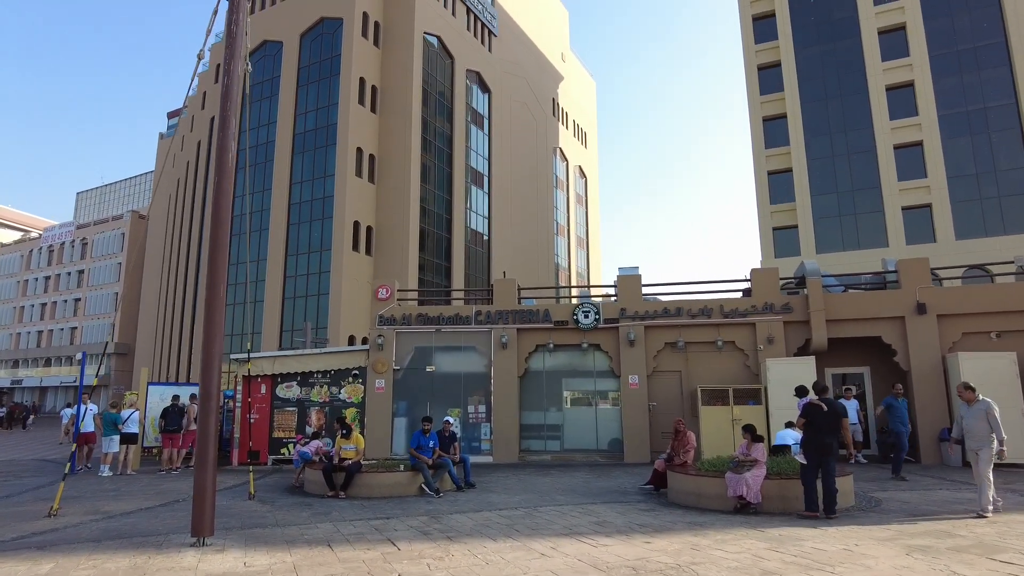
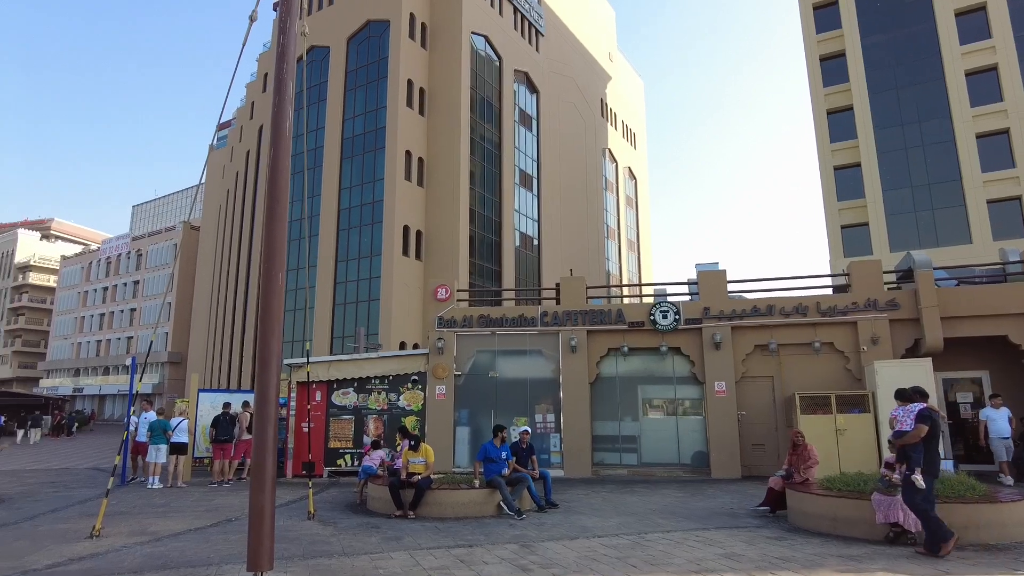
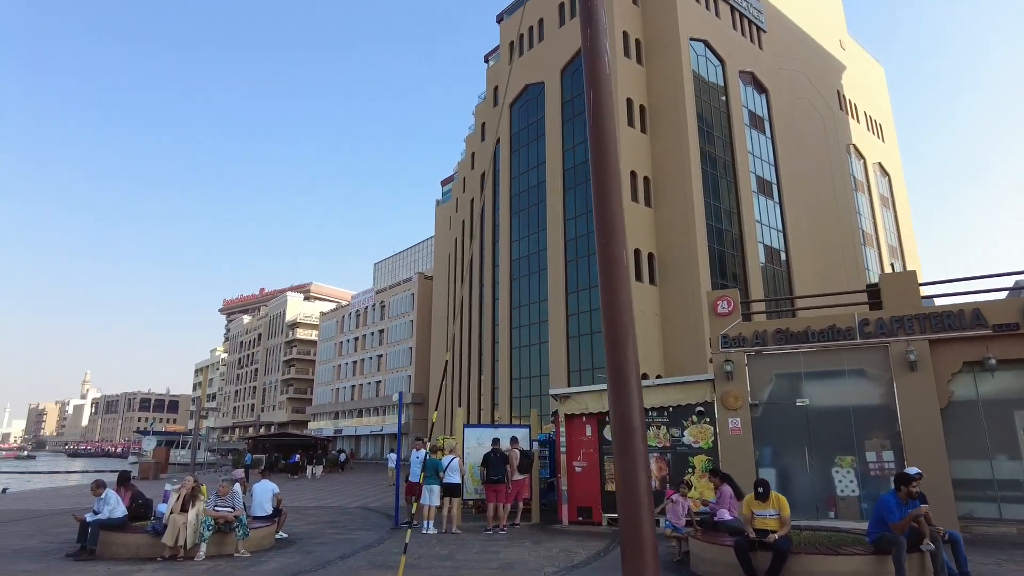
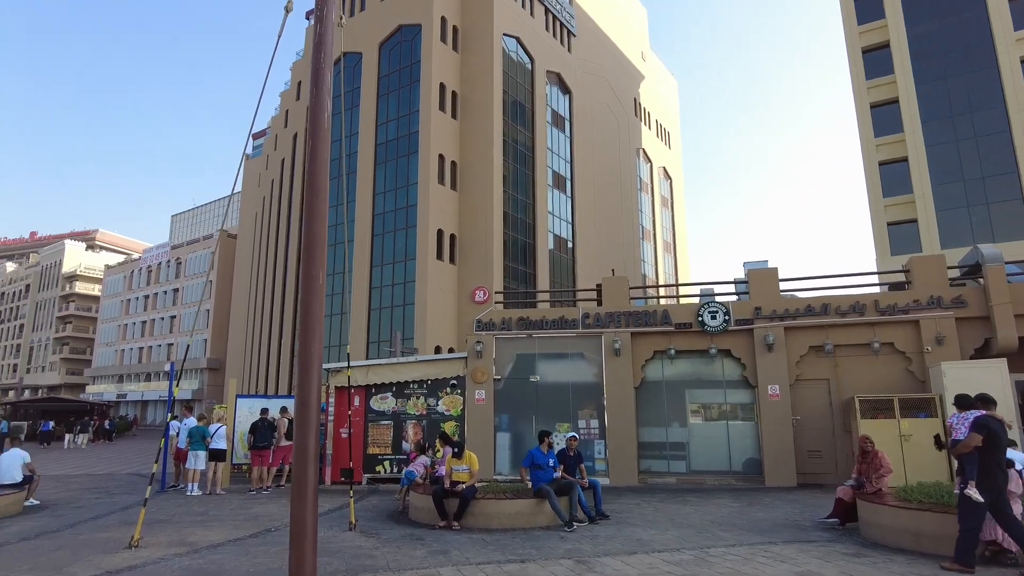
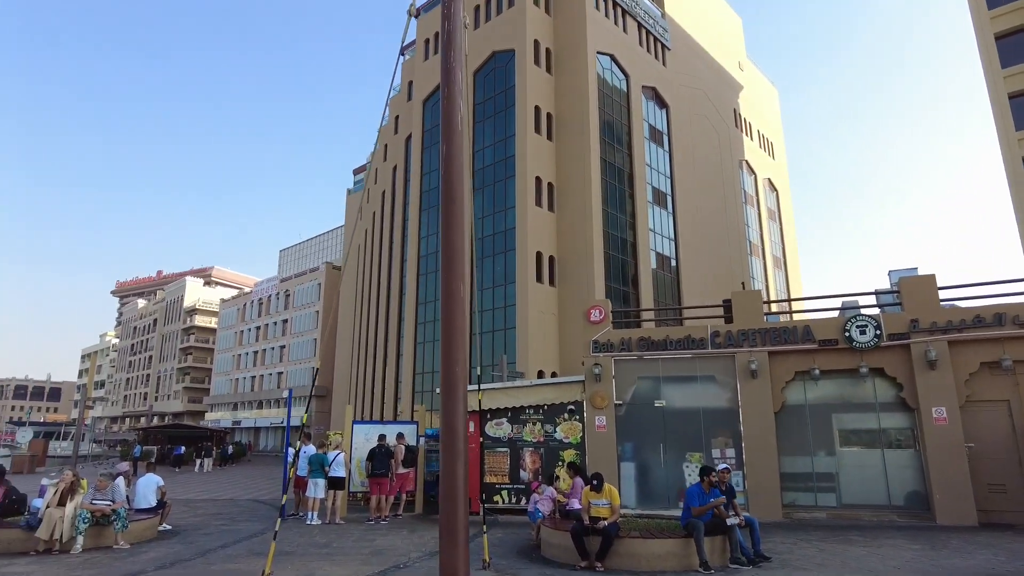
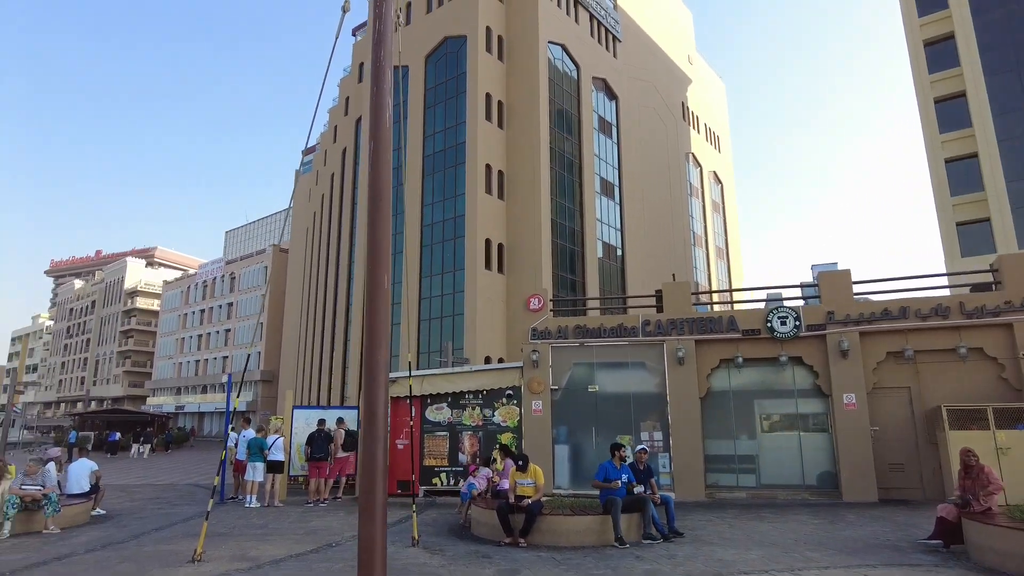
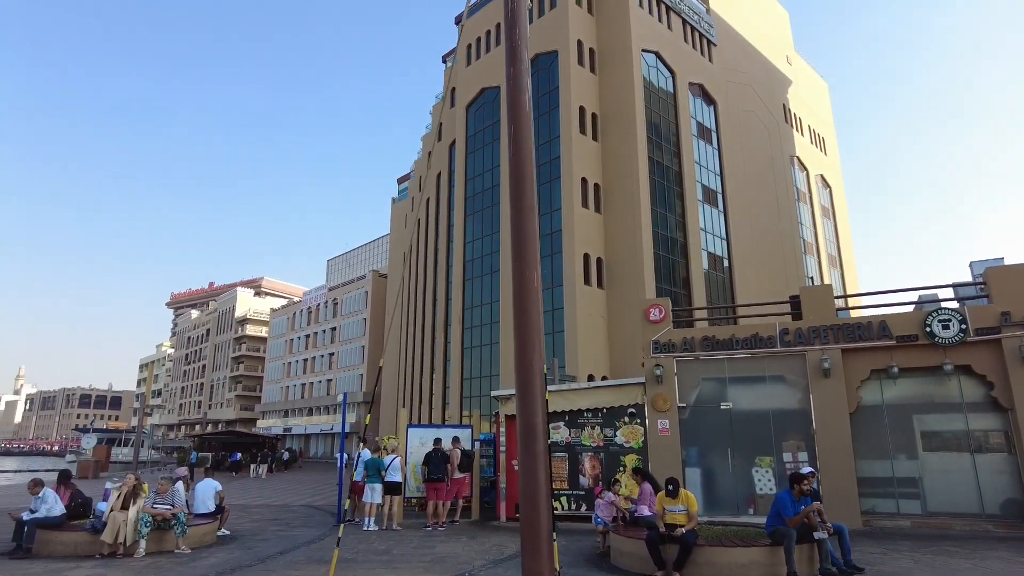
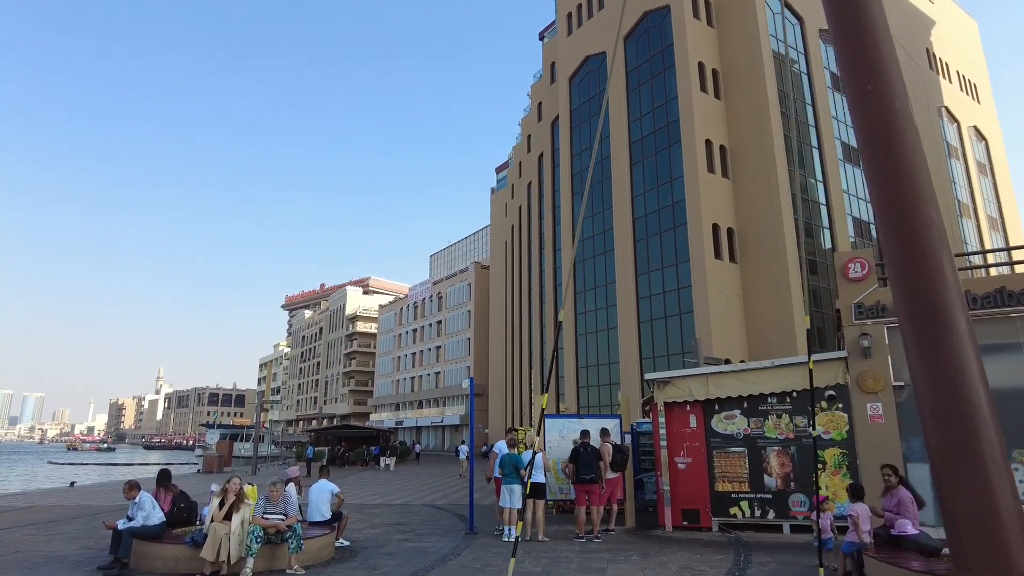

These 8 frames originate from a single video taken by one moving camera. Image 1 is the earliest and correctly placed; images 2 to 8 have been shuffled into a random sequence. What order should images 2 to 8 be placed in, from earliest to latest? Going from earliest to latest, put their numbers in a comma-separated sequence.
2, 4, 6, 5, 7, 3, 8
